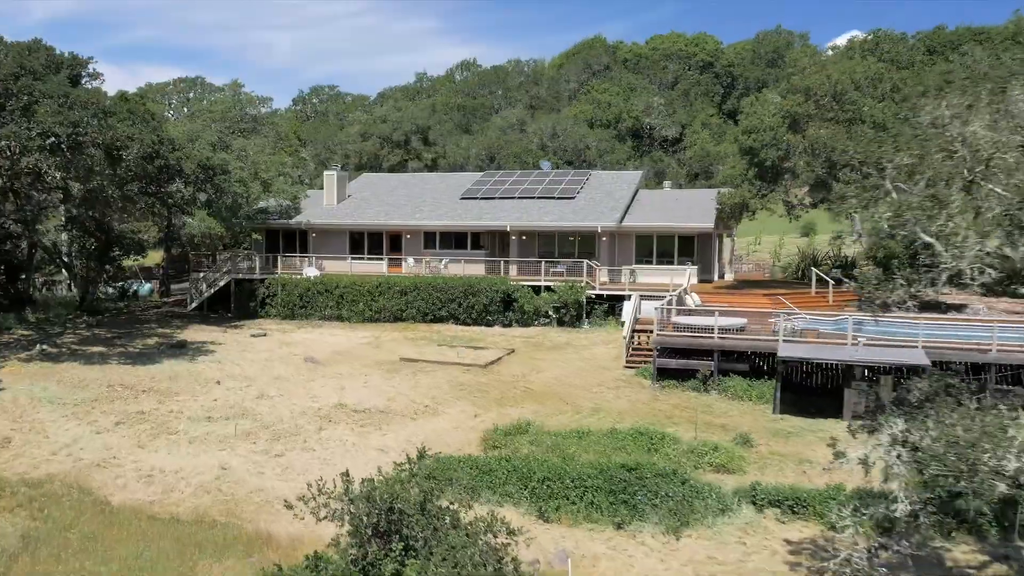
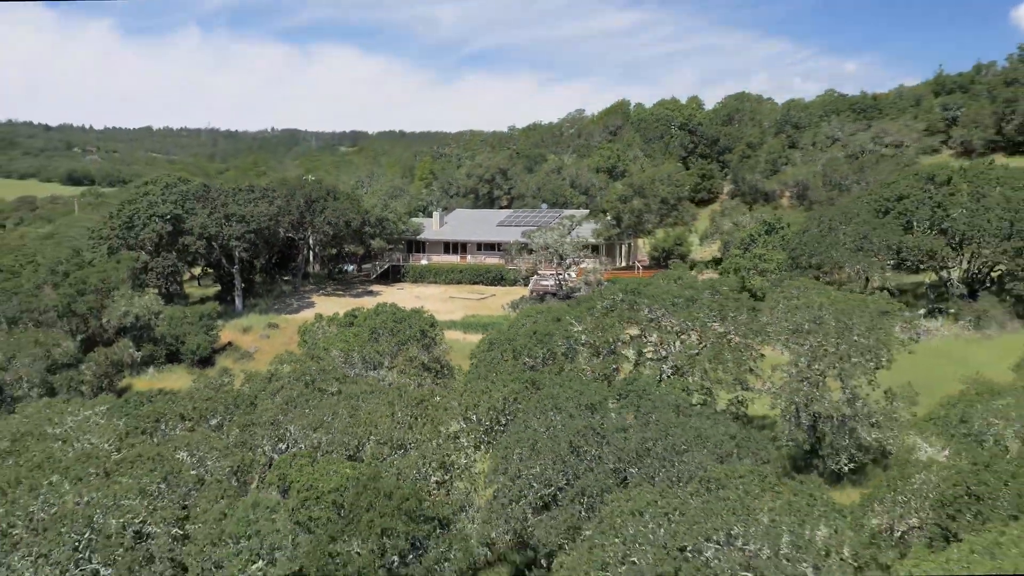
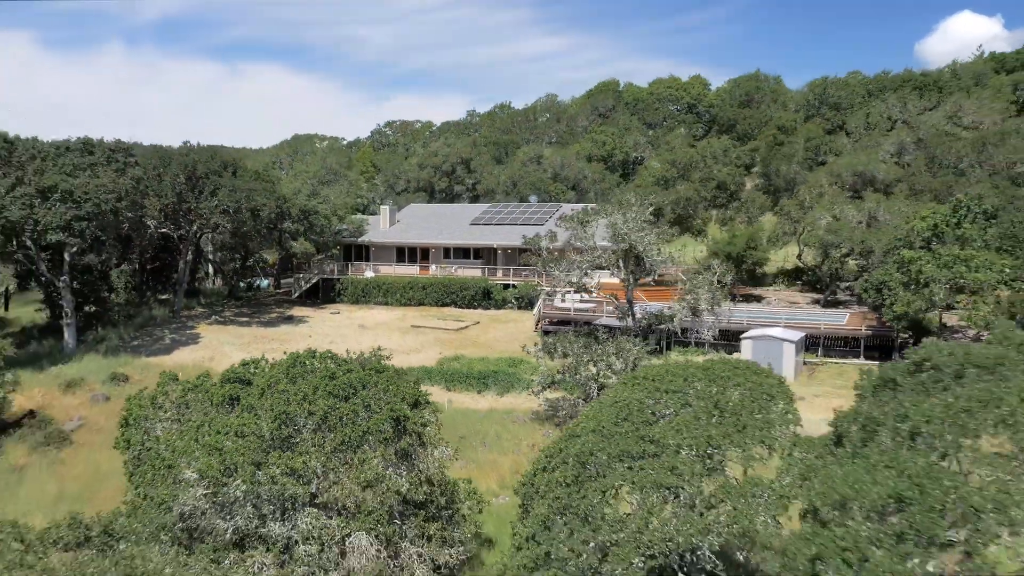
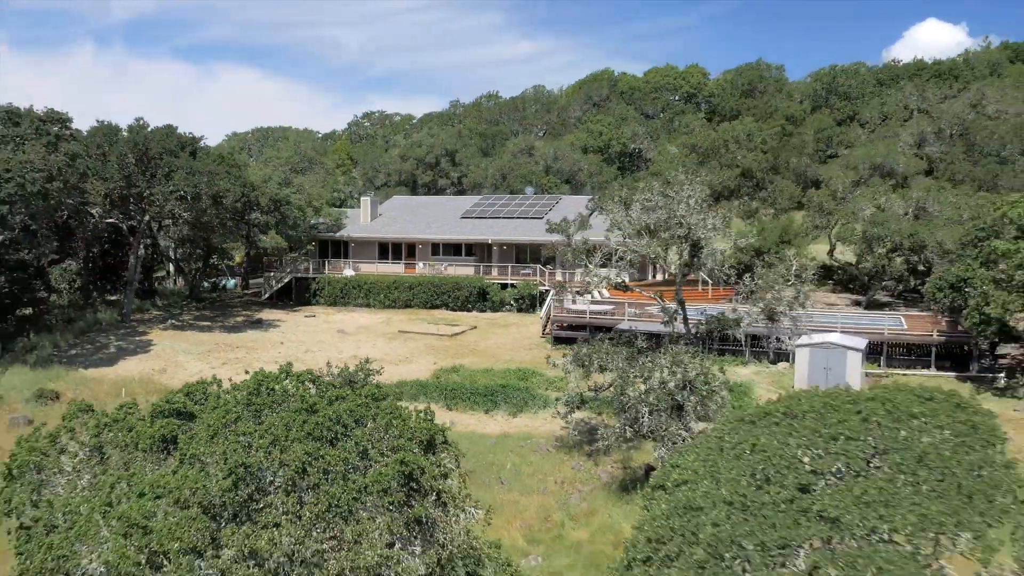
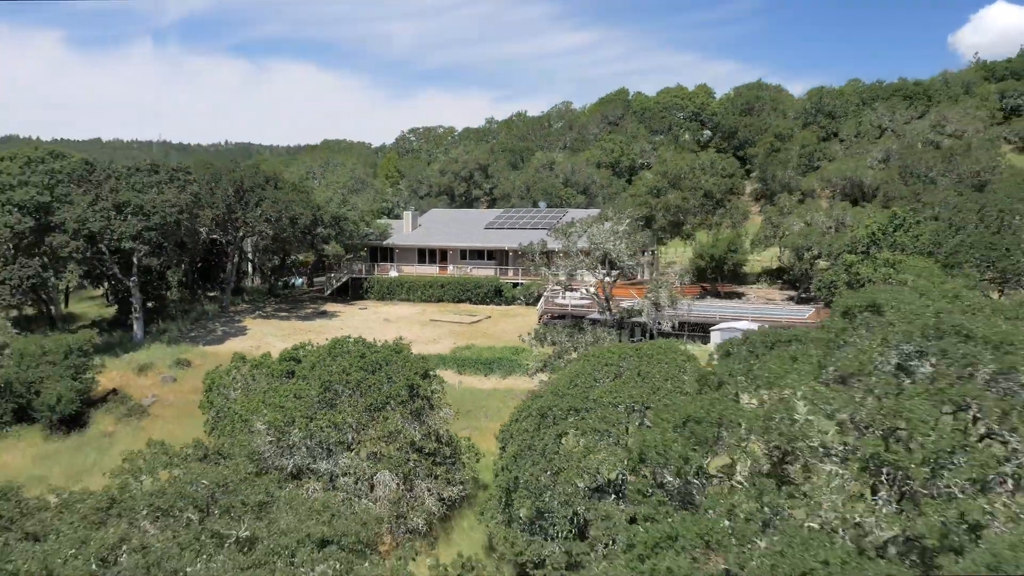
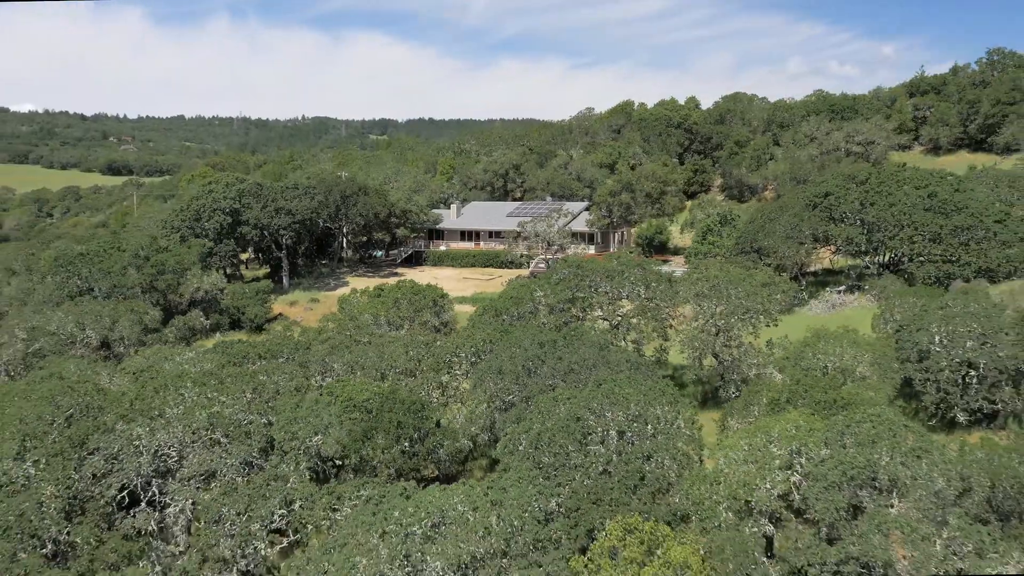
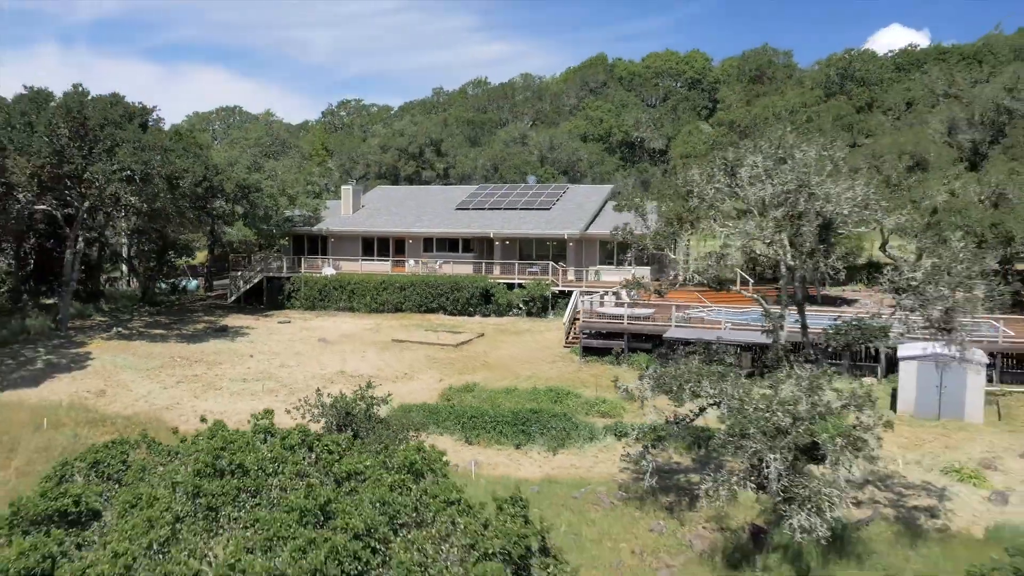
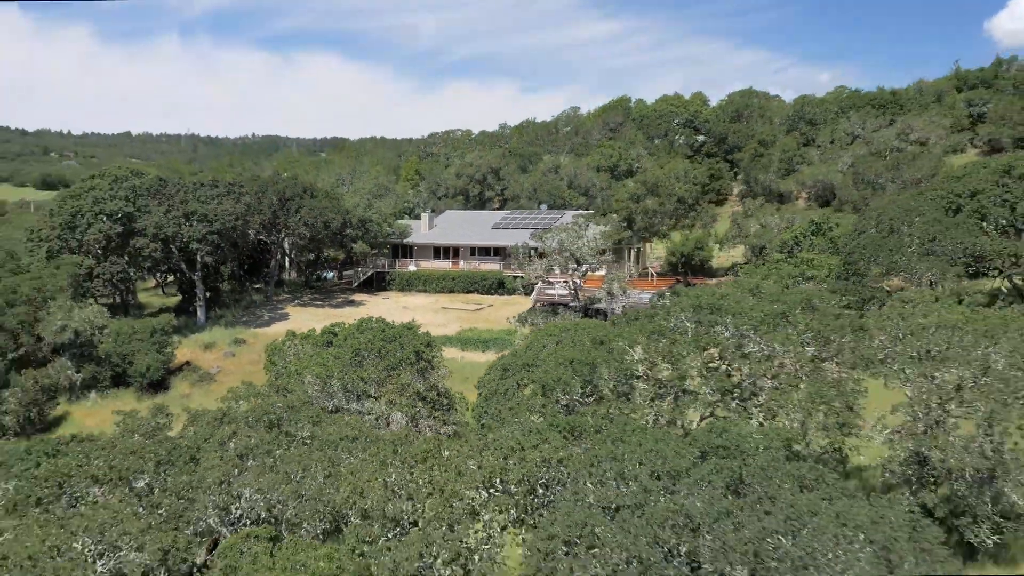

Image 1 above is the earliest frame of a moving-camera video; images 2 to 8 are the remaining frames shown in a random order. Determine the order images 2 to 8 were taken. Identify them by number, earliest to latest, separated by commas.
7, 4, 3, 5, 8, 2, 6
